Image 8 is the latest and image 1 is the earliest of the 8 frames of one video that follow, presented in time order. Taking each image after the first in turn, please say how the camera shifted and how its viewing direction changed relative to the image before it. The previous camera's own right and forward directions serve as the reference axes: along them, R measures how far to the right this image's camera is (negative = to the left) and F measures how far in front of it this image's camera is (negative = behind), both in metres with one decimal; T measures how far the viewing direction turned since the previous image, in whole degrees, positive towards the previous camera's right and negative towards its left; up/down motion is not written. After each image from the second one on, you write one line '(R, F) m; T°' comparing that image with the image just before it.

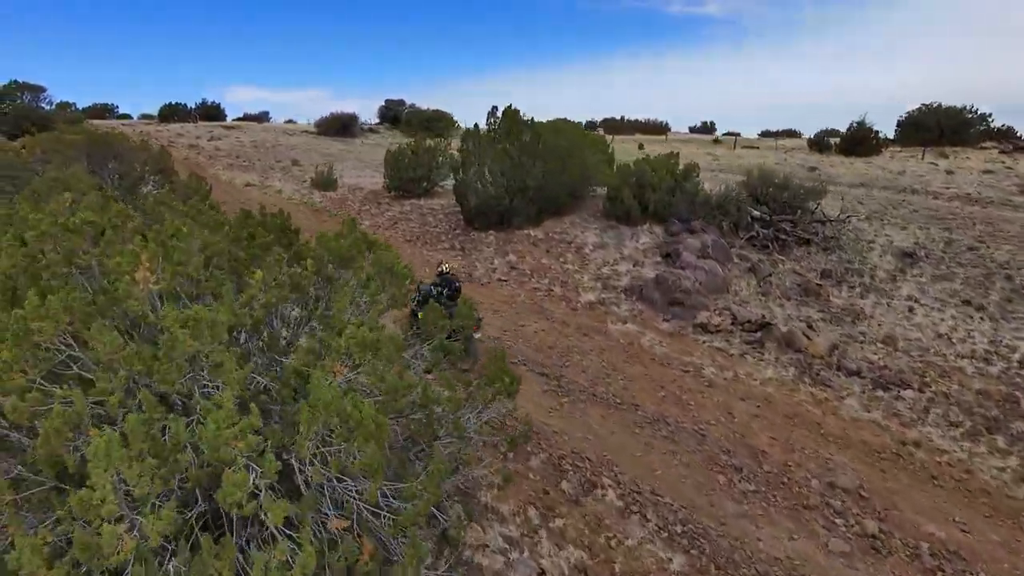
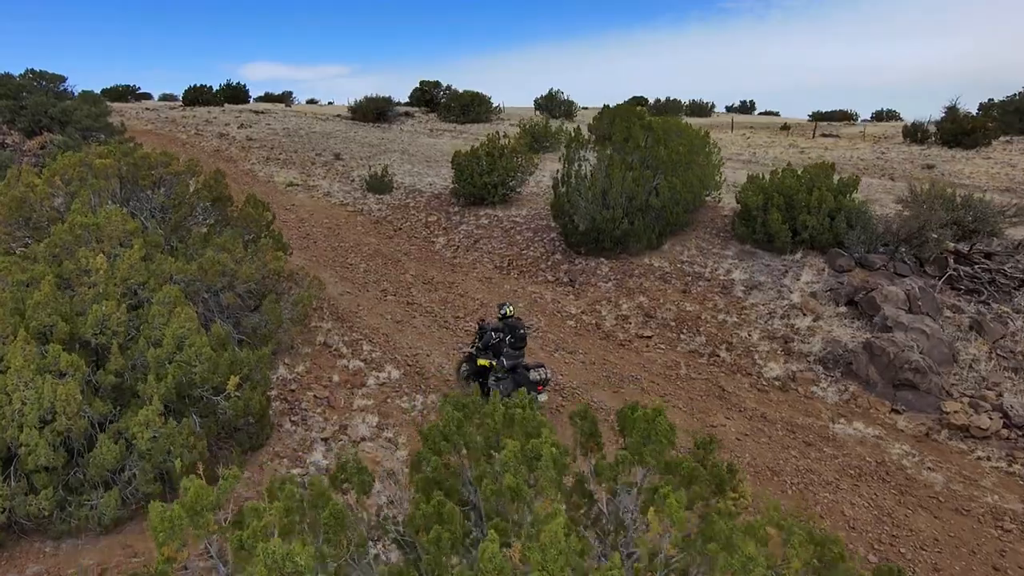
(-2.0, +2.7) m; -1°
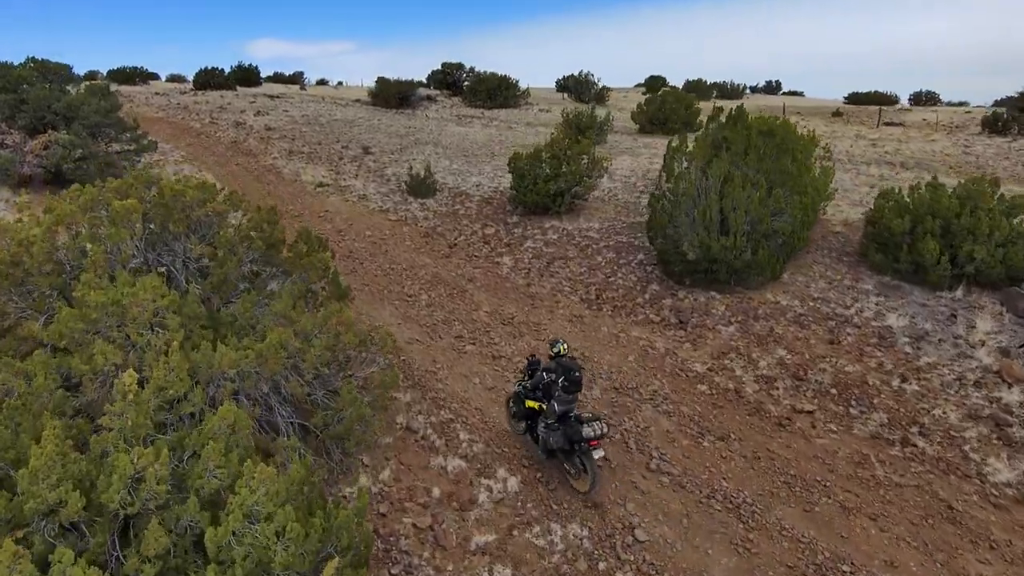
(-1.4, +2.1) m; -1°
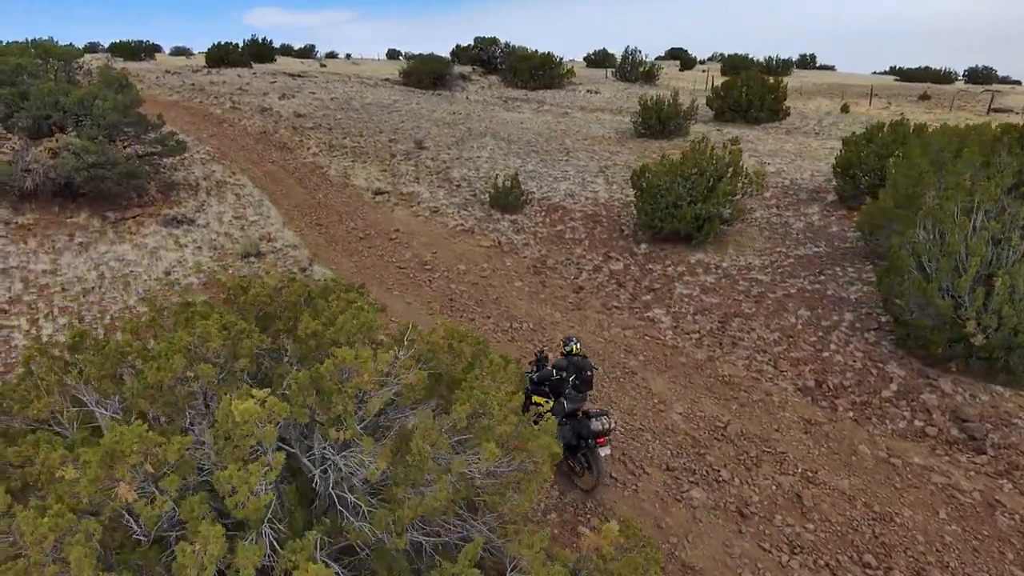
(-2.4, +3.1) m; 0°
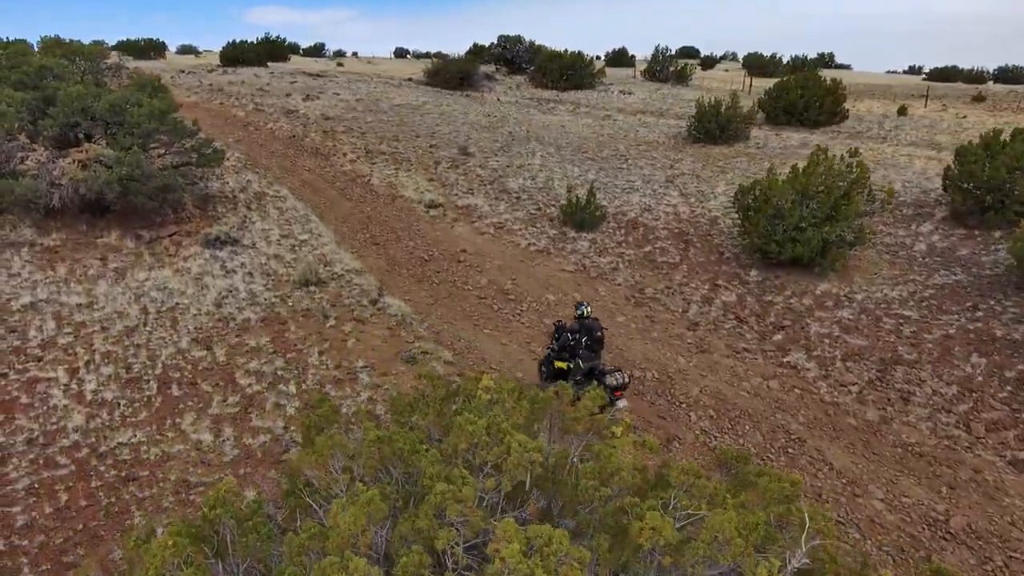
(-1.5, +1.4) m; 0°
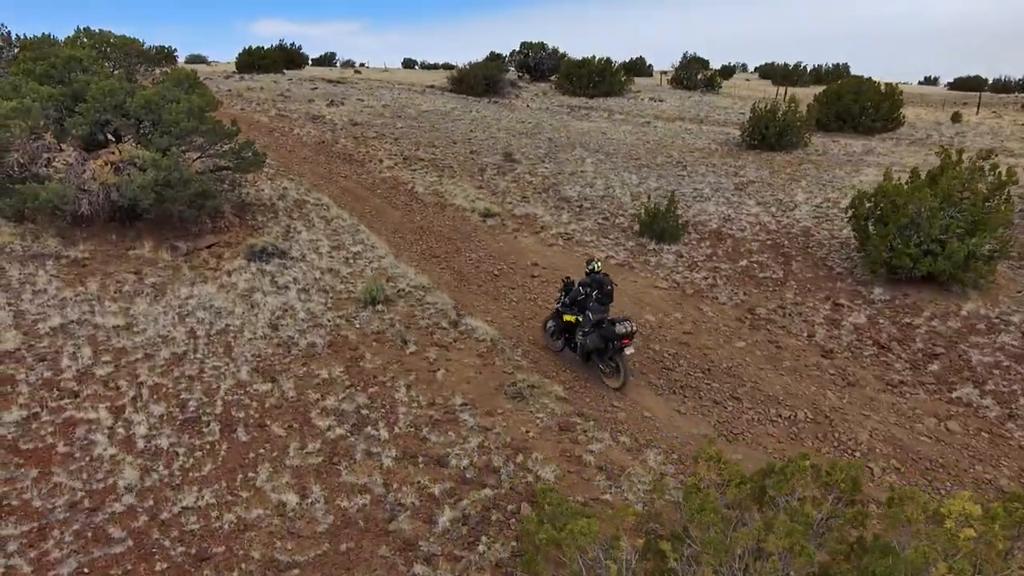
(-1.3, +1.3) m; 0°
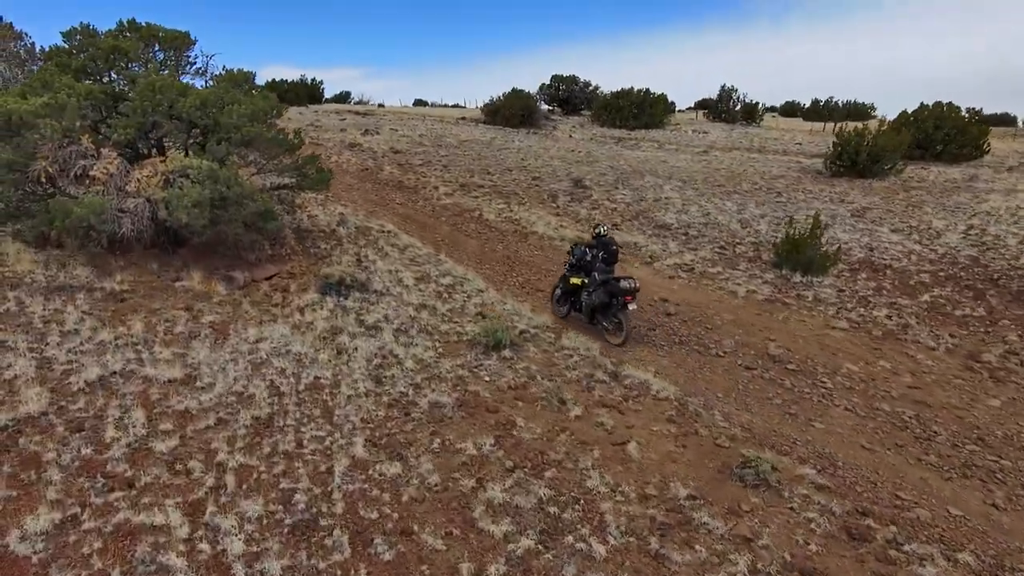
(-1.8, +2.0) m; 0°
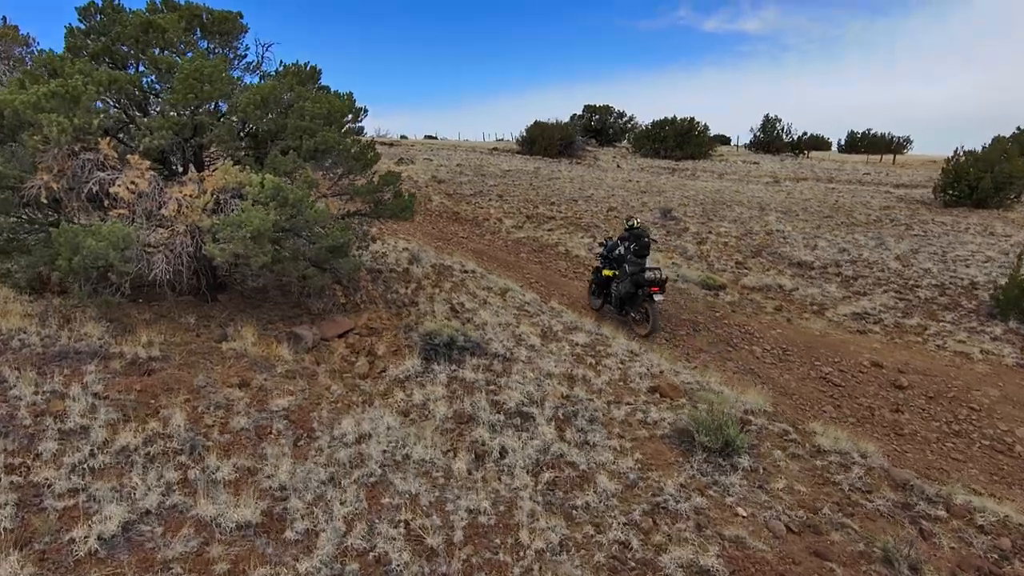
(-1.7, +2.4) m; 0°
